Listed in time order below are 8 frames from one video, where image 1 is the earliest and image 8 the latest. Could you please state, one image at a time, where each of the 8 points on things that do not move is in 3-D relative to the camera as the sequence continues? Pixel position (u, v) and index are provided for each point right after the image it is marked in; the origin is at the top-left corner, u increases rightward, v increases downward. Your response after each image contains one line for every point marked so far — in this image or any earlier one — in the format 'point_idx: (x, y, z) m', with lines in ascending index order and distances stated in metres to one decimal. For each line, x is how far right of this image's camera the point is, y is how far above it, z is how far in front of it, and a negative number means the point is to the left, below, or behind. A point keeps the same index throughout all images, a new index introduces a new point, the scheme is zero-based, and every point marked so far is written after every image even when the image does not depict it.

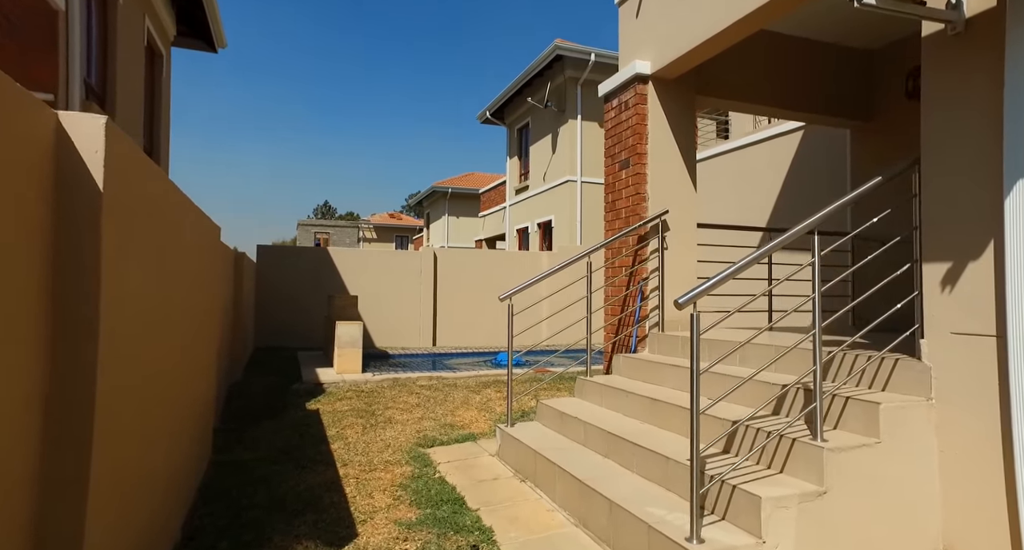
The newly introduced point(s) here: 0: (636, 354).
0: (+1.1, -0.7, +5.3) m
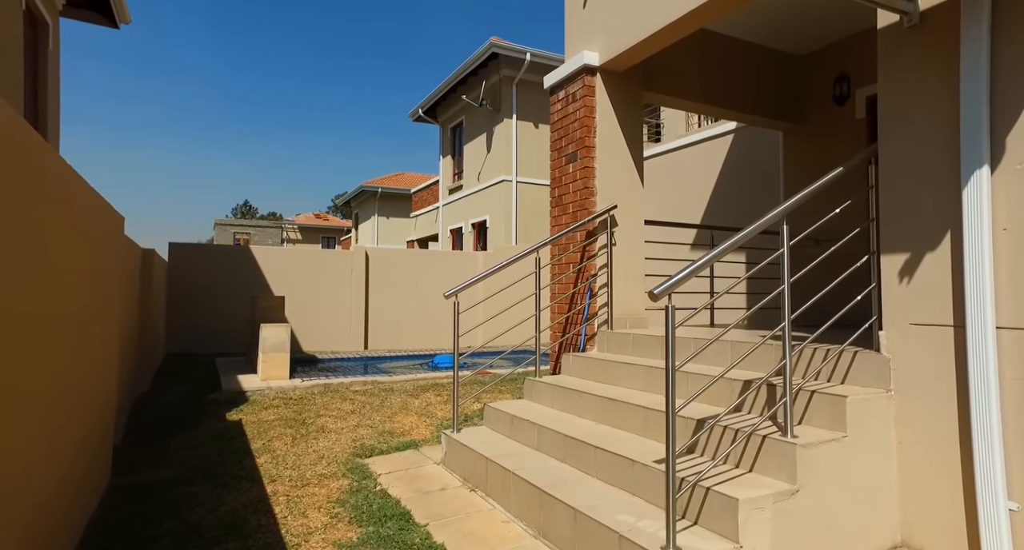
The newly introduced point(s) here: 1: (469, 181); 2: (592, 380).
0: (+0.6, -0.6, +5.1) m
1: (-1.0, +2.2, +14.5) m
2: (+0.6, -0.8, +4.8) m
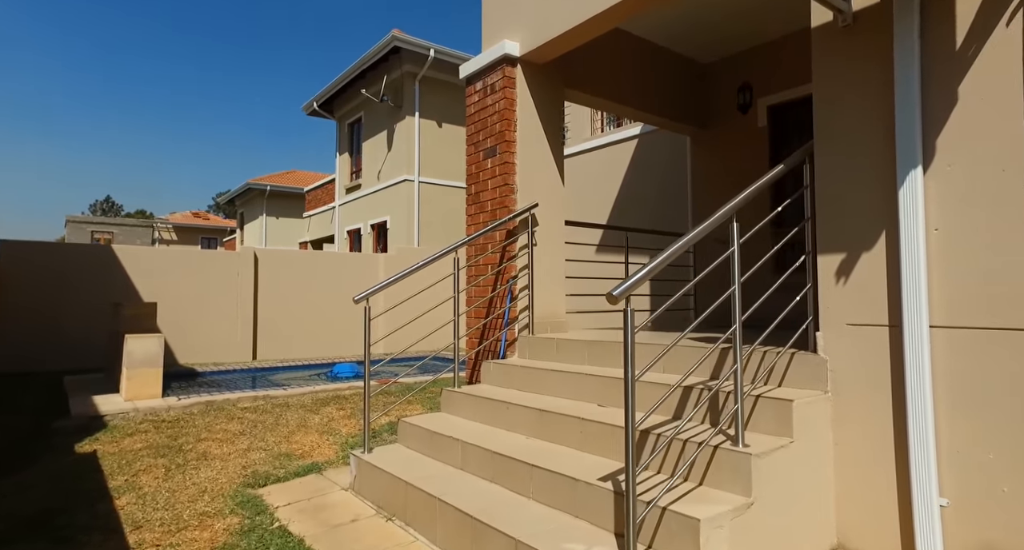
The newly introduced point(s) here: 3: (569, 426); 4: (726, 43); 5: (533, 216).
0: (0.0, -0.7, +4.8) m
1: (-3.3, +2.1, +13.8) m
2: (0.0, -0.8, +4.5) m
3: (+0.4, -0.9, +3.6) m
4: (+2.1, +2.2, +6.1) m
5: (+0.2, +0.5, +5.0) m
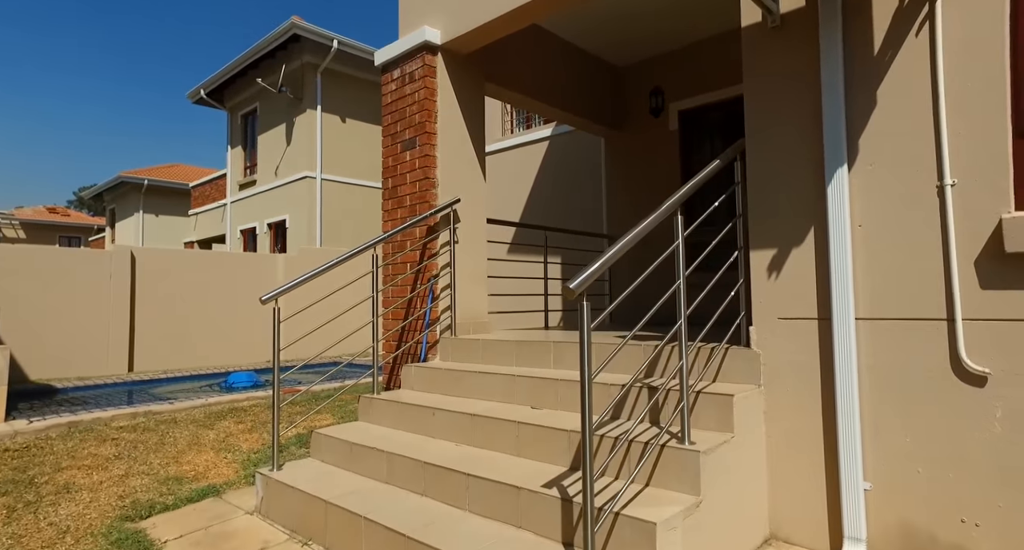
0: (-0.6, -0.7, +4.5) m
1: (-5.3, +2.1, +12.9) m
2: (-0.5, -0.8, +4.2) m
3: (0.0, -0.9, +3.4) m
4: (+1.3, +2.2, +6.2) m
5: (-0.4, +0.5, +4.8) m
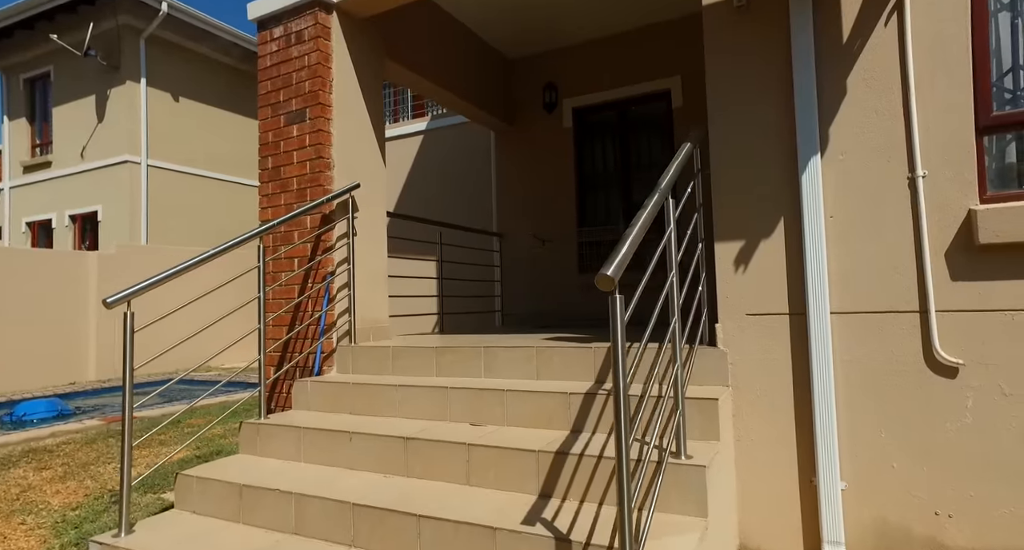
0: (-1.2, -0.6, +3.8) m
1: (-7.9, +2.0, +10.7) m
2: (-1.0, -0.8, +3.5) m
3: (-0.3, -0.8, +2.8) m
4: (+0.2, +2.2, +6.0) m
5: (-1.1, +0.5, +4.1) m
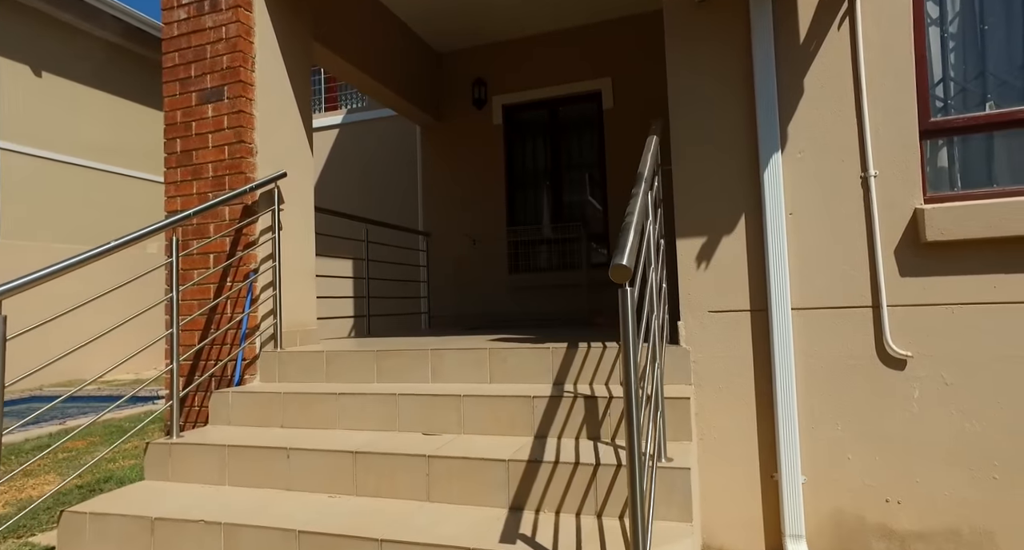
0: (-1.5, -0.6, +3.4) m
1: (-9.2, +2.0, +9.0) m
2: (-1.2, -0.8, +3.2) m
3: (-0.4, -0.8, +2.6) m
4: (-0.5, +2.2, +5.8) m
5: (-1.4, +0.5, +3.7) m
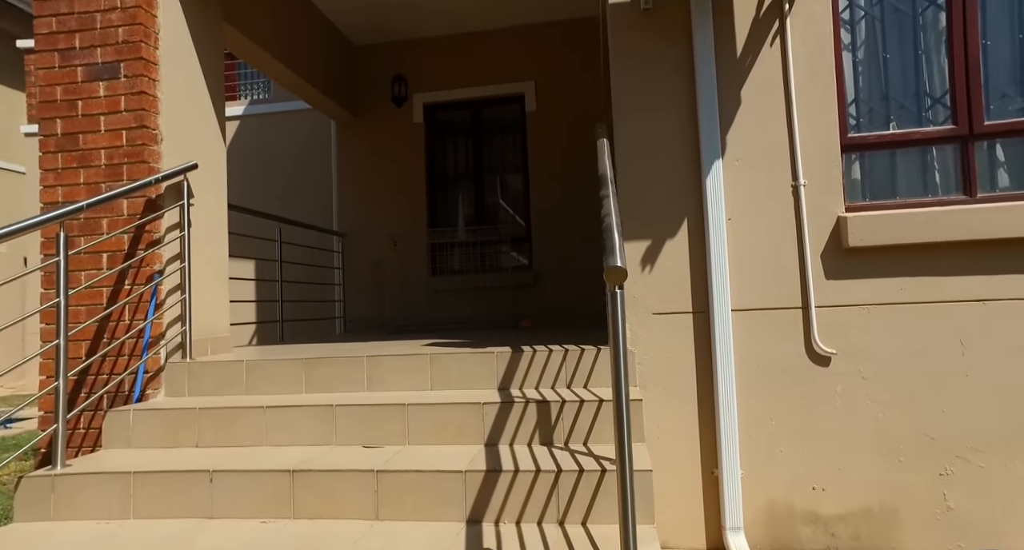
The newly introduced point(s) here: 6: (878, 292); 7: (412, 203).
0: (-1.8, -0.6, +3.0) m
1: (-10.4, +2.0, +7.3) m
2: (-1.5, -0.8, +2.8) m
3: (-0.6, -0.8, +2.4) m
4: (-1.2, +2.2, +5.5) m
5: (-1.7, +0.5, +3.3) m
6: (+1.7, -0.1, +2.9) m
7: (-0.9, +0.6, +5.5) m
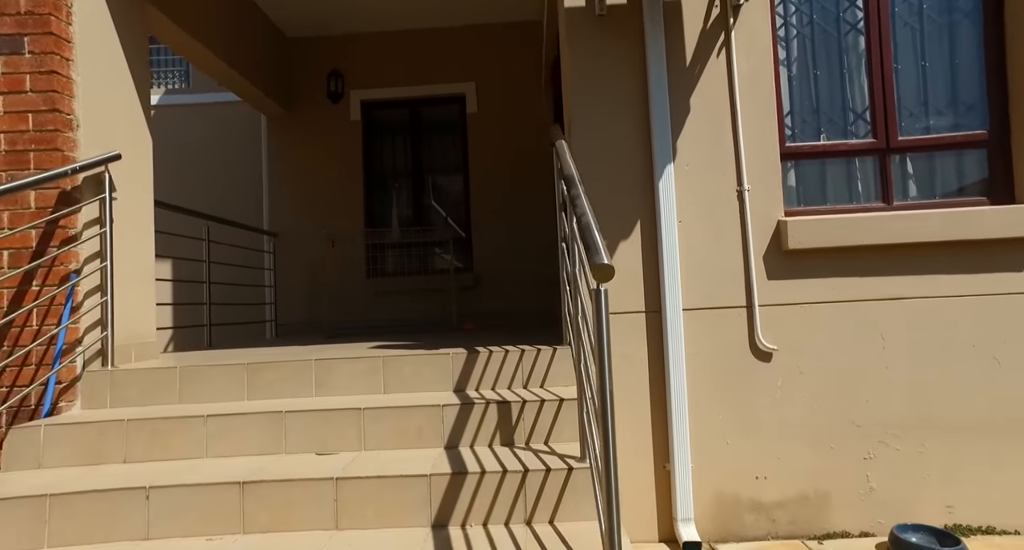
0: (-2.0, -0.6, +2.7) m
1: (-11.0, +2.0, +5.9) m
2: (-1.7, -0.8, +2.6) m
3: (-0.7, -0.8, +2.3) m
4: (-1.7, +2.1, +5.3) m
5: (-2.0, +0.5, +3.0) m
6: (+1.5, -0.1, +3.1) m
7: (-1.4, +0.6, +5.3) m
